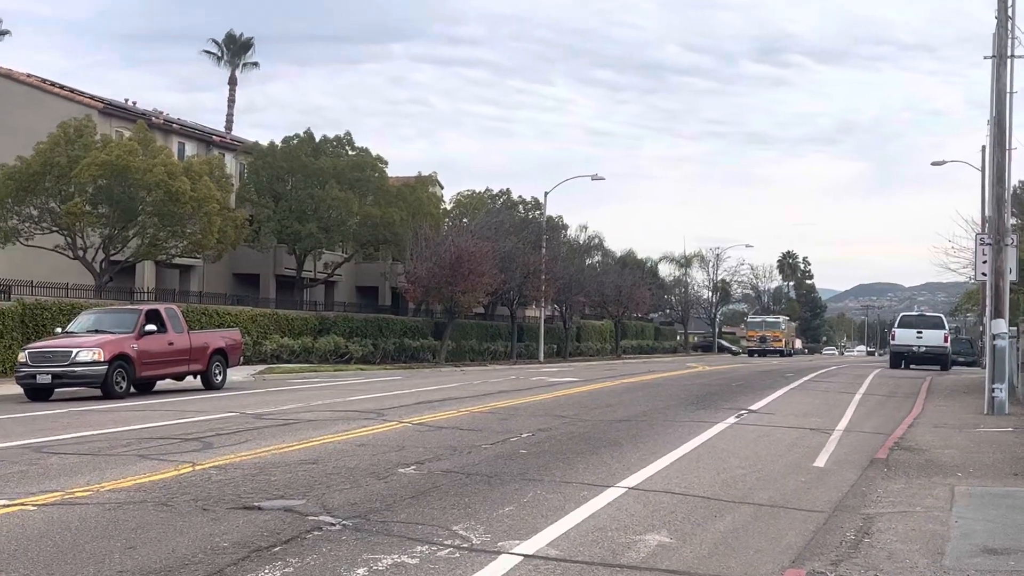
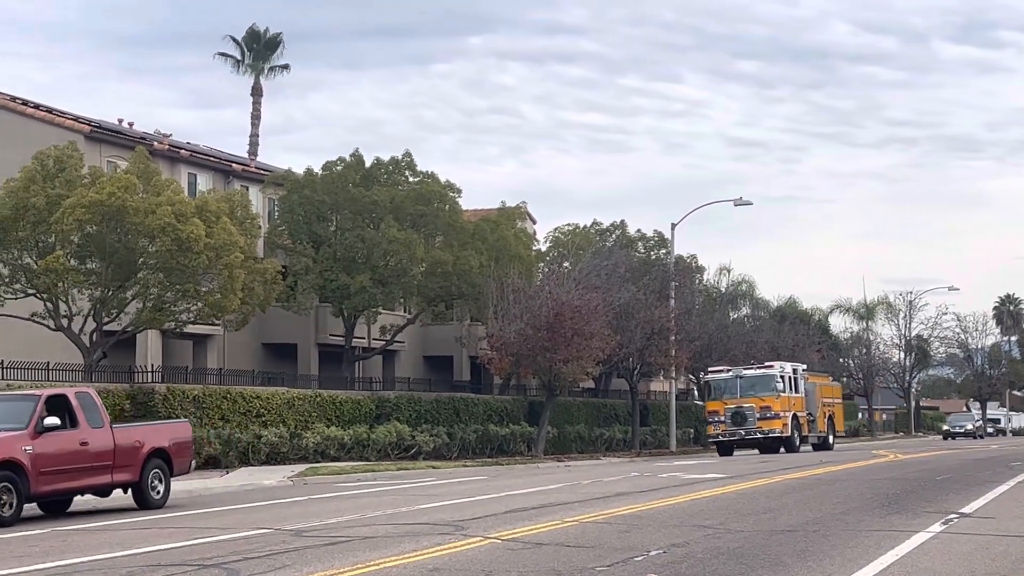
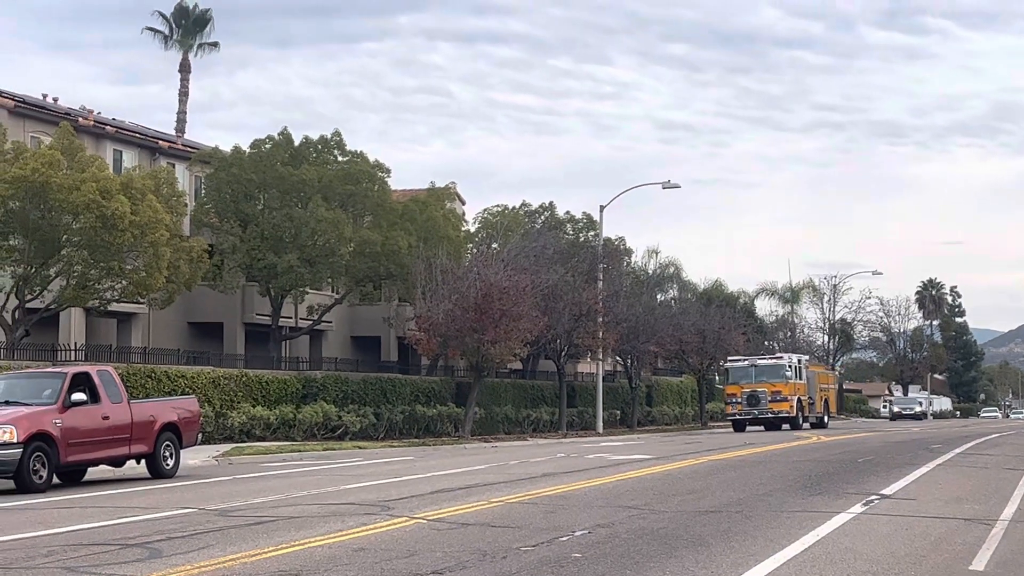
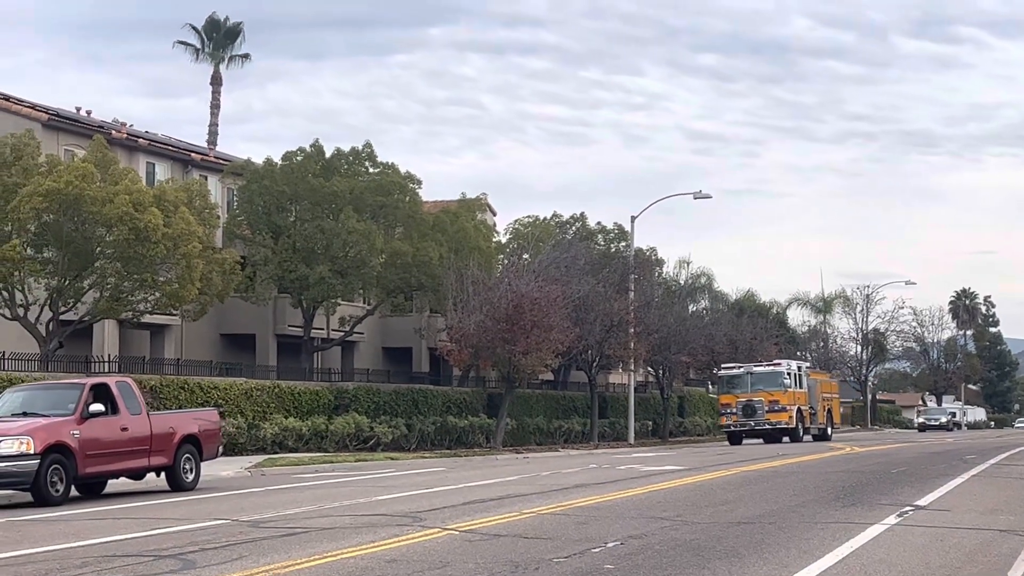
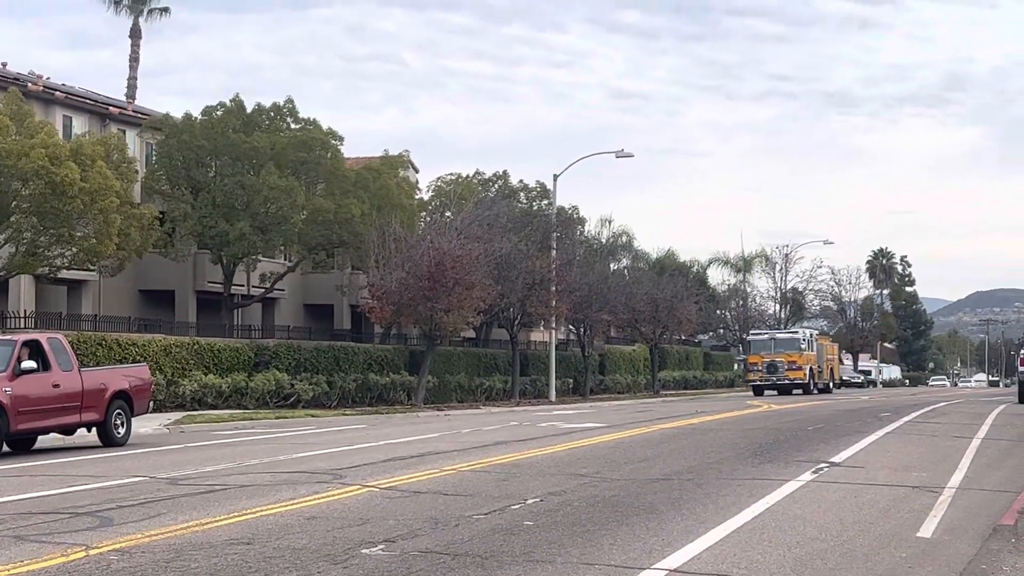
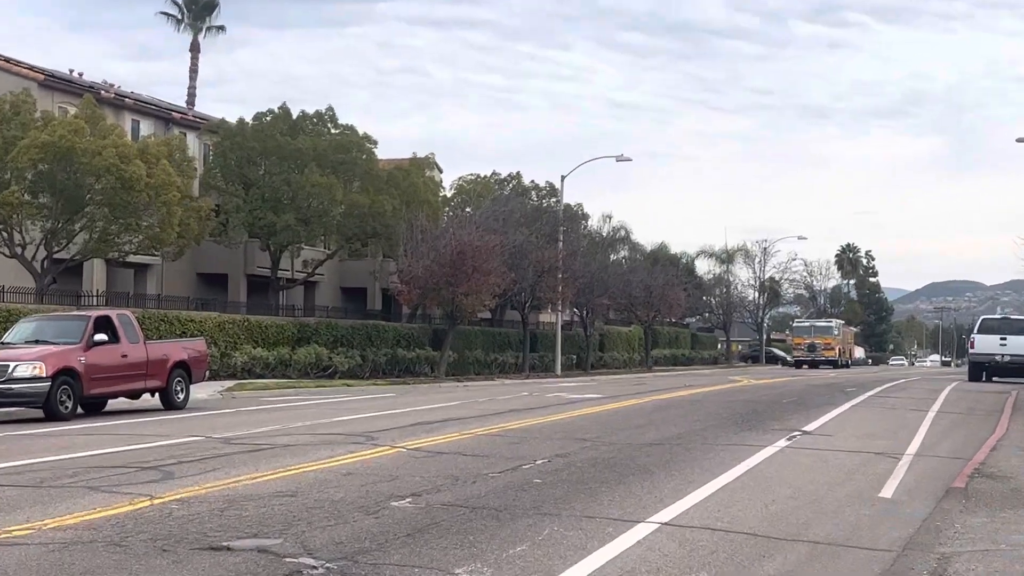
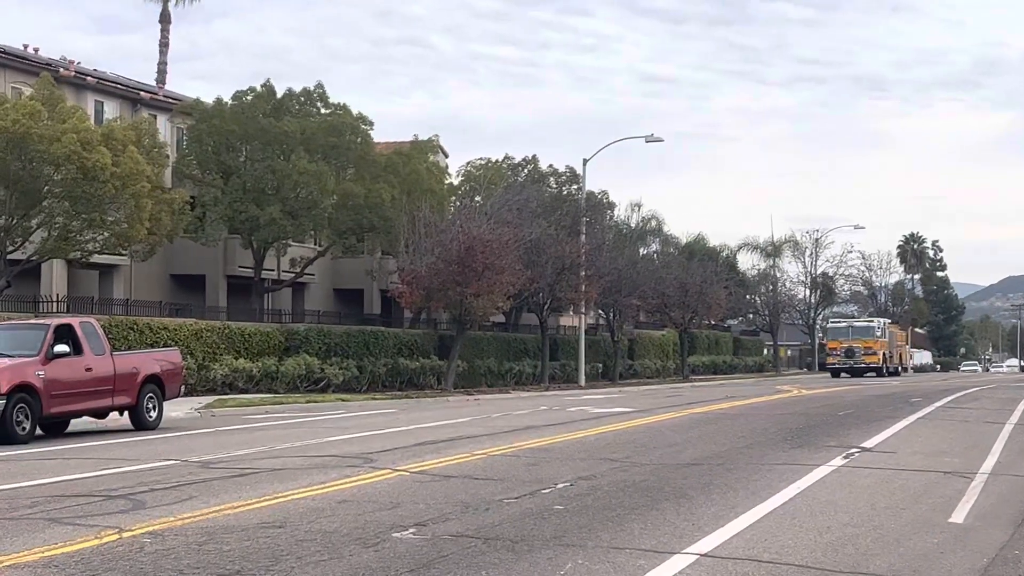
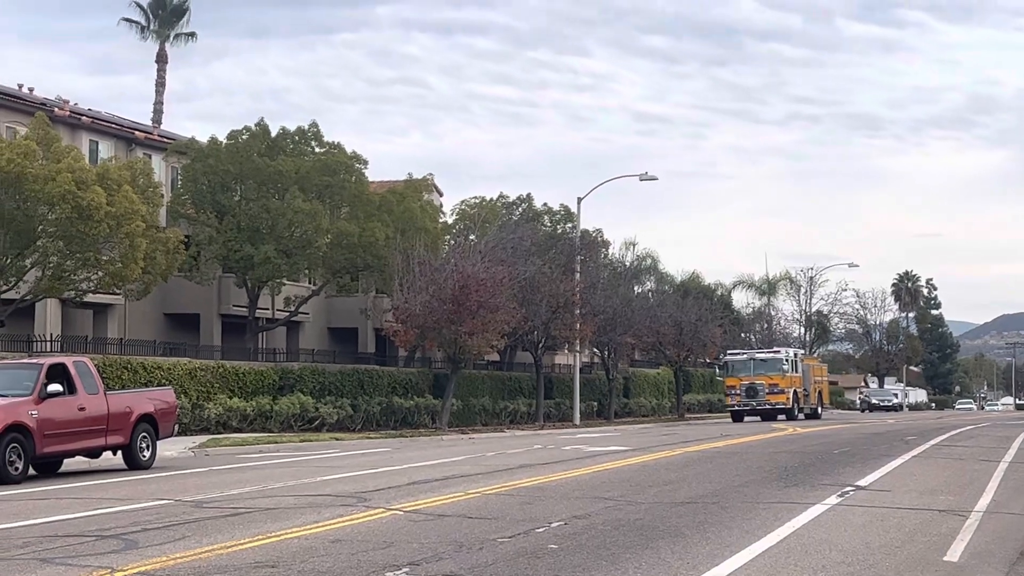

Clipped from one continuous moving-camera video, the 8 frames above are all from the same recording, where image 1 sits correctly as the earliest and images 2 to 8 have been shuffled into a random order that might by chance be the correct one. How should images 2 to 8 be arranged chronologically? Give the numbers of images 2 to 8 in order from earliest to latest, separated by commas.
6, 7, 5, 8, 3, 4, 2
